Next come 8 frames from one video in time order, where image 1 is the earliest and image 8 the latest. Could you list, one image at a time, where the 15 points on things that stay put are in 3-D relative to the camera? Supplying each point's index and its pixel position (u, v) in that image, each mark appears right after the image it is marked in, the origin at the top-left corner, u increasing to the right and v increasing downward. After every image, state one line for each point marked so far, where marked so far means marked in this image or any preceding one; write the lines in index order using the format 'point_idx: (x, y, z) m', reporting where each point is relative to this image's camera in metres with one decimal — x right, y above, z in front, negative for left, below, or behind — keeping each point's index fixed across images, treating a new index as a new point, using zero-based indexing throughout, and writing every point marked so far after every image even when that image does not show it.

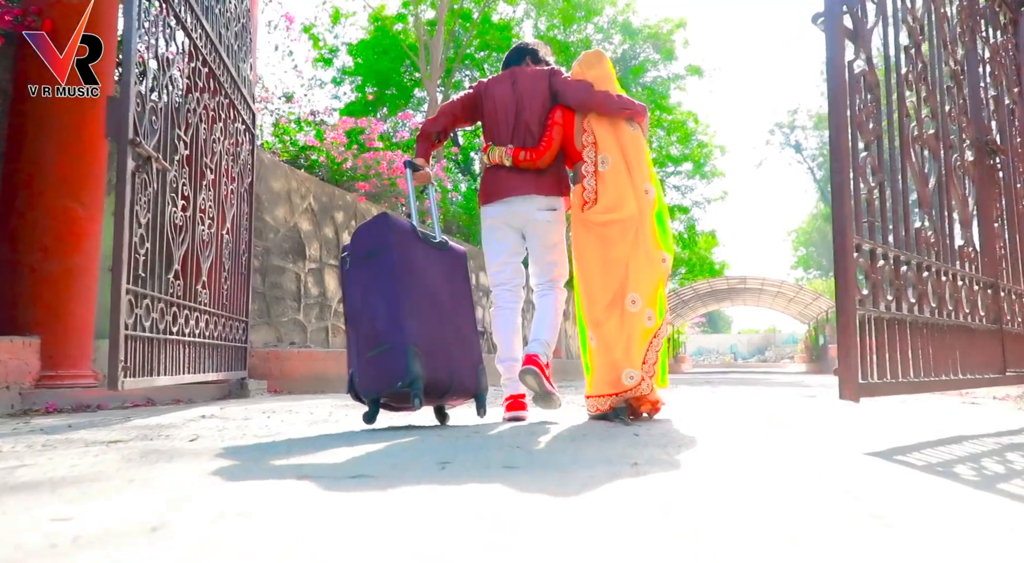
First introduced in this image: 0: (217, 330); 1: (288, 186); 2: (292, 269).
0: (-2.1, -0.4, +4.9) m
1: (-2.4, +1.0, +7.4) m
2: (-2.4, +0.1, +7.4) m
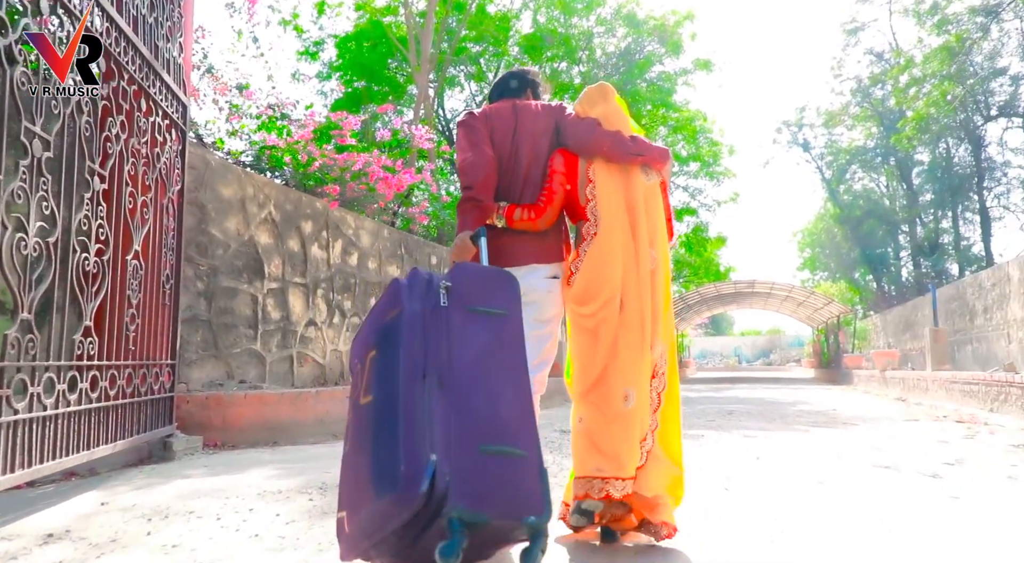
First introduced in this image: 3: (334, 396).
0: (-2.2, -0.6, +3.8) m
1: (-2.5, +0.8, +6.3) m
2: (-2.4, -0.1, +6.3) m
3: (-1.5, -1.0, +5.9) m
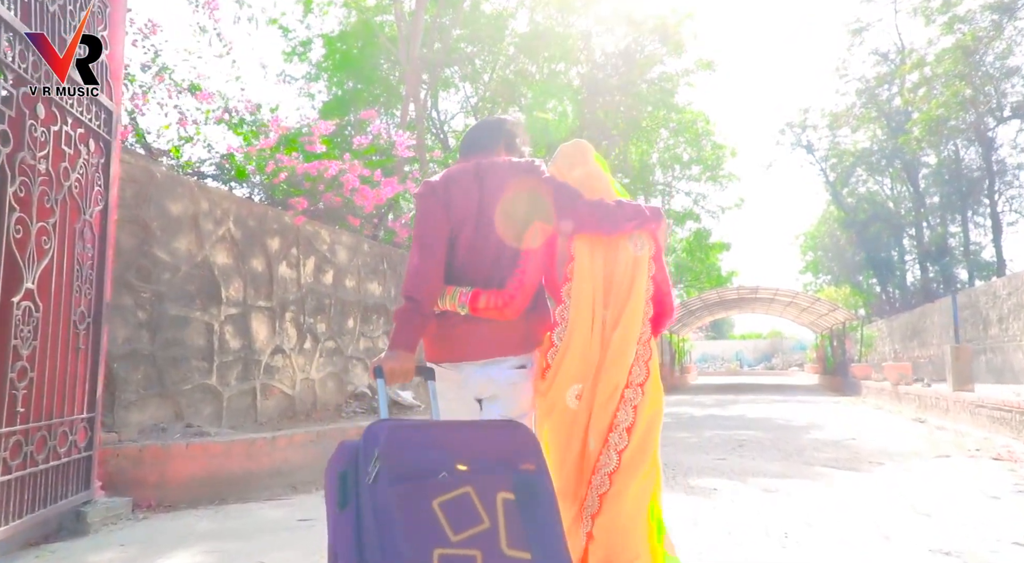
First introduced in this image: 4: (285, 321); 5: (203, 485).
0: (-2.3, -0.8, +3.1) m
1: (-2.6, +0.6, +5.6) m
2: (-2.5, -0.3, +5.6) m
3: (-1.6, -1.2, +5.2) m
4: (-2.2, -0.4, +6.7) m
5: (-2.0, -1.3, +4.5) m
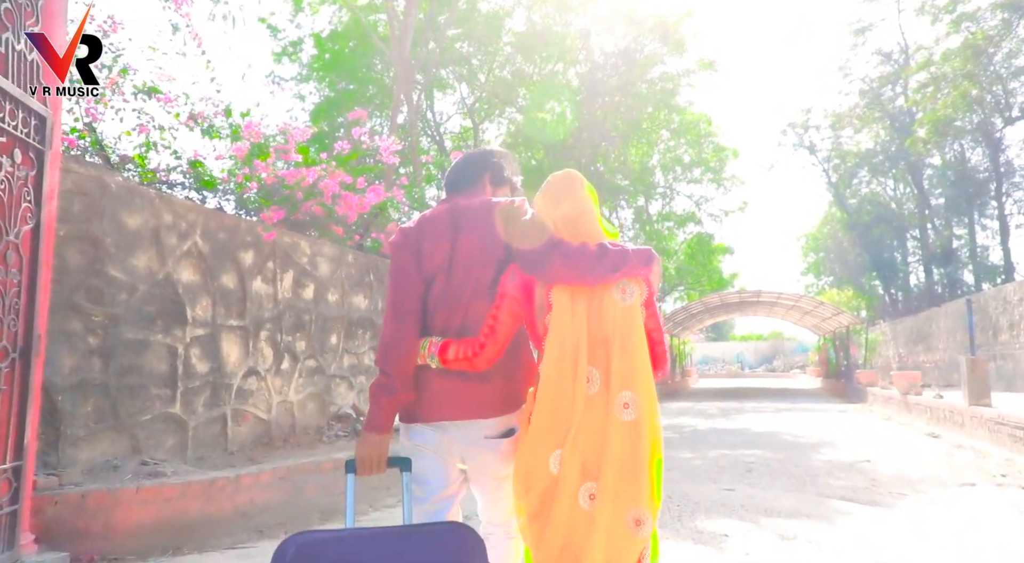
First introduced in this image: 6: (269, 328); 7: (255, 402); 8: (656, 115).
0: (-2.4, -0.9, +2.7) m
1: (-2.7, +0.4, +5.1) m
2: (-2.6, -0.4, +5.1) m
3: (-1.7, -1.4, +4.7) m
4: (-2.3, -0.5, +6.2) m
5: (-2.1, -1.5, +4.0) m
6: (-2.3, -0.4, +6.3) m
7: (-2.3, -1.1, +6.2) m
8: (+3.9, +4.5, +18.6) m
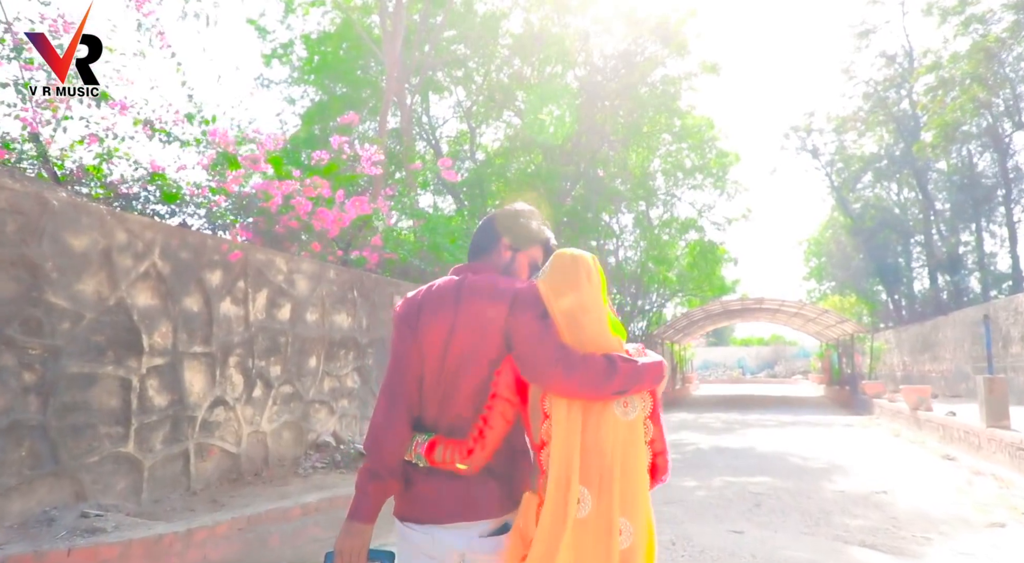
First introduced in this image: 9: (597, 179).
0: (-2.4, -1.1, +2.2) m
1: (-2.7, +0.3, +4.6) m
2: (-2.7, -0.6, +4.6) m
3: (-1.8, -1.5, +4.2) m
4: (-2.4, -0.7, +5.7) m
5: (-2.2, -1.7, +3.6) m
6: (-2.3, -0.6, +5.8) m
7: (-2.4, -1.3, +5.7) m
8: (+3.8, +4.3, +18.1) m
9: (+2.1, +2.6, +17.0) m
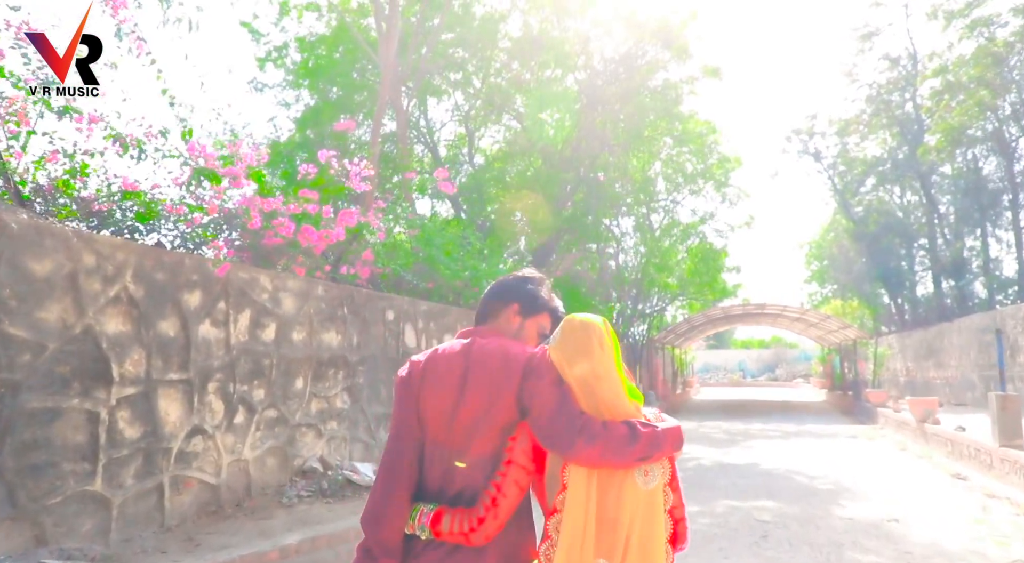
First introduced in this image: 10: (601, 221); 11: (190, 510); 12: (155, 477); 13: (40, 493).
0: (-2.5, -1.3, +1.9) m
1: (-2.8, +0.1, +4.3) m
2: (-2.7, -0.8, +4.3) m
3: (-1.9, -1.7, +3.9) m
4: (-2.4, -0.9, +5.4) m
5: (-2.2, -1.8, +3.3) m
6: (-2.4, -0.8, +5.5) m
7: (-2.4, -1.4, +5.4) m
8: (+3.8, +4.1, +17.8) m
9: (+2.1, +2.4, +16.7) m
10: (+2.2, +1.5, +17.0) m
11: (-2.4, -1.7, +5.2) m
12: (-2.6, -1.4, +4.9) m
13: (-2.8, -1.3, +4.1) m
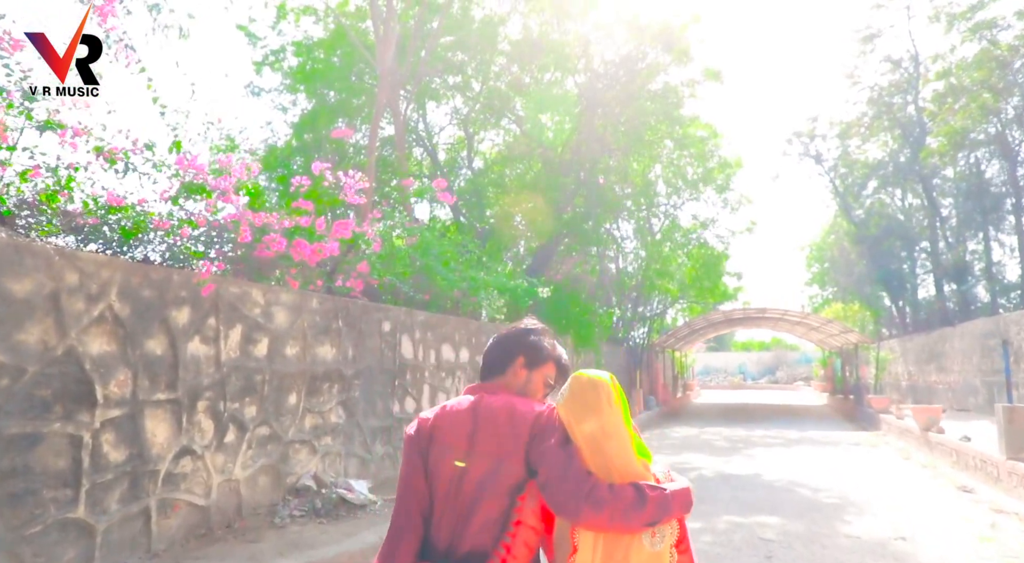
0: (-2.5, -1.4, +1.7) m
1: (-2.8, 0.0, +4.2) m
2: (-2.8, -0.9, +4.2) m
3: (-1.9, -1.8, +3.8) m
4: (-2.4, -1.0, +5.3) m
5: (-2.3, -2.0, +3.1) m
6: (-2.4, -0.9, +5.4) m
7: (-2.5, -1.6, +5.2) m
8: (+3.8, +4.0, +17.6) m
9: (+2.1, +2.3, +16.6) m
10: (+2.2, +1.4, +16.9) m
11: (-2.5, -1.9, +5.1) m
12: (-2.6, -1.5, +4.7) m
13: (-2.8, -1.4, +3.9) m
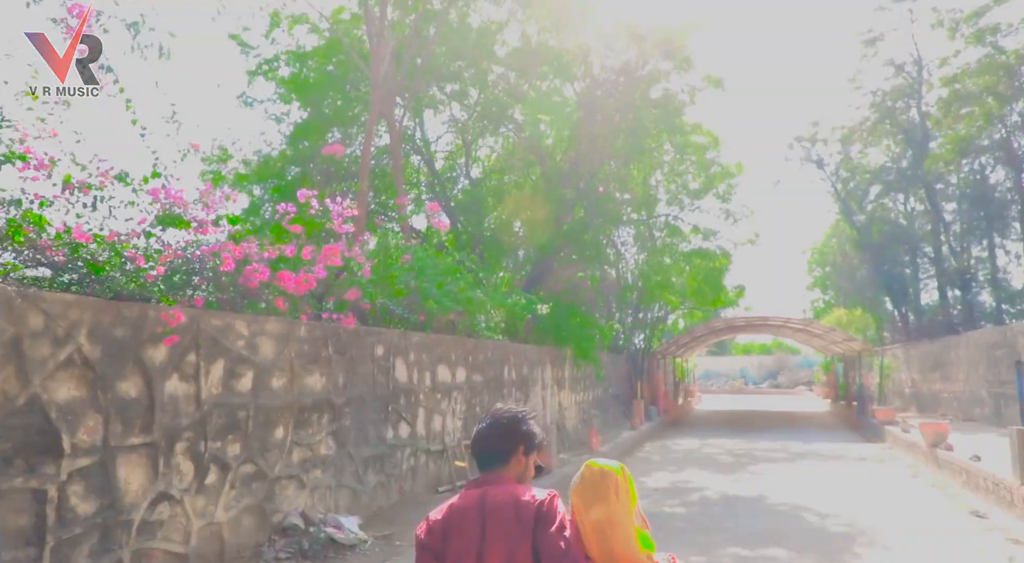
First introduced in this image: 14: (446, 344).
0: (-2.5, -1.7, +1.4) m
1: (-2.8, -0.3, +3.9) m
2: (-2.8, -1.2, +3.9) m
3: (-1.9, -2.1, +3.5) m
4: (-2.5, -1.3, +5.0) m
5: (-2.3, -2.2, +2.8) m
6: (-2.4, -1.2, +5.1) m
7: (-2.5, -1.8, +4.9) m
8: (+3.8, +3.7, +17.4) m
9: (+2.0, +2.0, +16.3) m
10: (+2.2, +1.1, +16.6) m
11: (-2.5, -2.1, +4.8) m
12: (-2.6, -1.8, +4.5) m
13: (-2.8, -1.6, +3.6) m
14: (-0.9, -0.9, +9.4) m
